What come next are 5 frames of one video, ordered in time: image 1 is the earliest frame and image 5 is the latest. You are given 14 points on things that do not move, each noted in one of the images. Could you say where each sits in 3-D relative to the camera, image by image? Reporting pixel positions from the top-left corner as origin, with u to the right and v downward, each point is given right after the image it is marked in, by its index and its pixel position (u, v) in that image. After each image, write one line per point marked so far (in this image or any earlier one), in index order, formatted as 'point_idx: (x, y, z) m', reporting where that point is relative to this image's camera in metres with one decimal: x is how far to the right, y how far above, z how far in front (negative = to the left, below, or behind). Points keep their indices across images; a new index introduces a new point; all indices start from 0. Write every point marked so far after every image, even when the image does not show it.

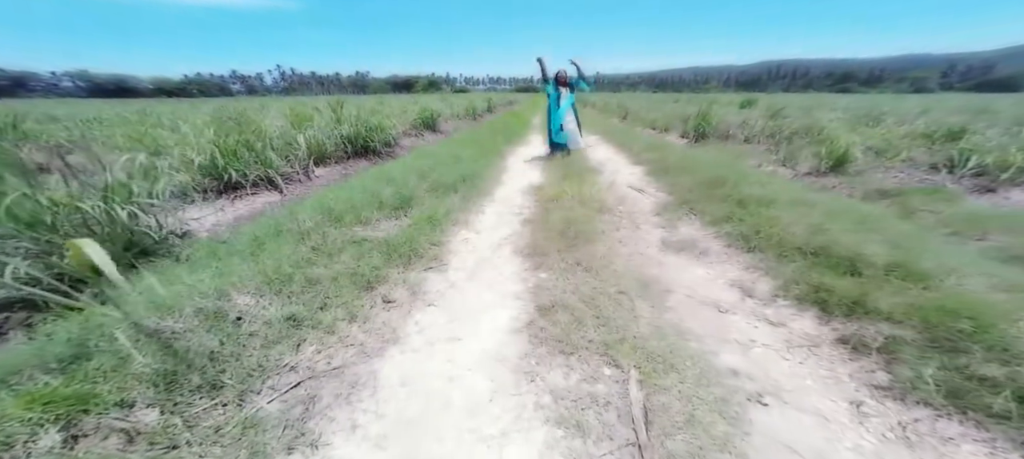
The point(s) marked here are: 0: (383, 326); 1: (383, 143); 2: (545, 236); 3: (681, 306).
0: (-0.9, -0.7, +2.6) m
1: (-3.3, +2.2, +9.1) m
2: (+0.4, -0.1, +3.8) m
3: (+1.3, -0.6, +2.7) m
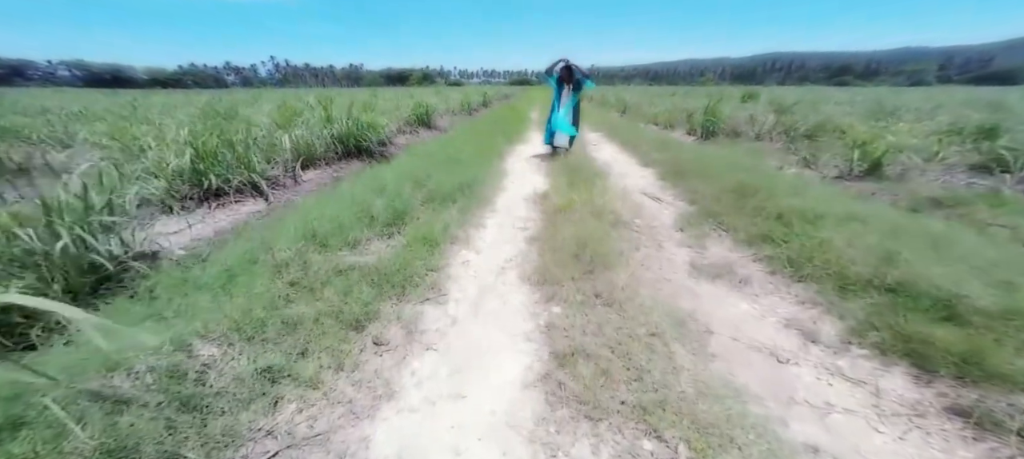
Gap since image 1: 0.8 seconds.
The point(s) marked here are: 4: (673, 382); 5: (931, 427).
0: (-0.8, -0.9, +2.2) m
1: (-3.3, +2.1, +8.6) m
2: (+0.5, -0.3, +3.4) m
3: (+1.4, -0.8, +2.3) m
4: (+1.0, -0.9, +2.1) m
5: (+2.0, -1.0, +1.7) m
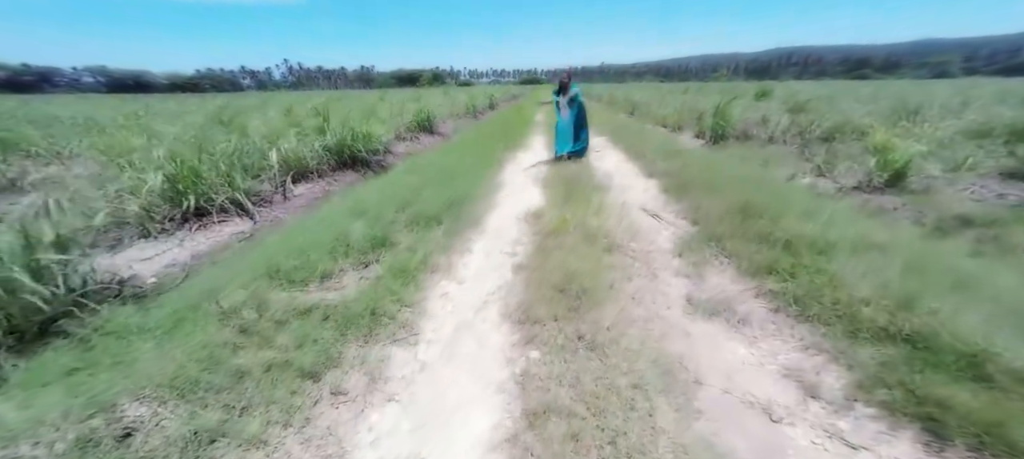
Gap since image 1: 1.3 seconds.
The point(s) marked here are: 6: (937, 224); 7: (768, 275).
0: (-1.1, -1.2, +2.0) m
1: (-3.3, +1.9, +8.4) m
2: (+0.3, -0.5, +3.1) m
3: (+1.2, -1.1, +2.0) m
4: (+0.7, -1.2, +1.8) m
5: (+1.8, -1.2, +1.4) m
6: (+4.8, +0.1, +4.1) m
7: (+2.3, -0.4, +3.2) m
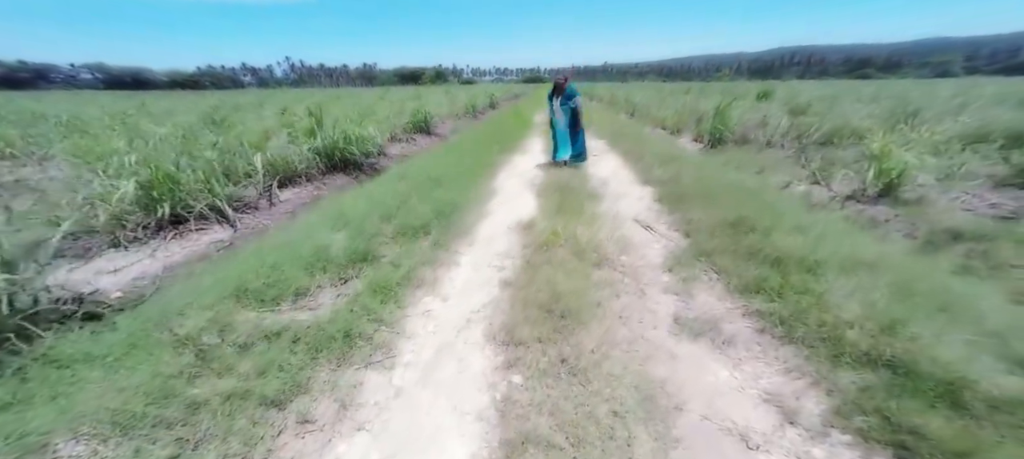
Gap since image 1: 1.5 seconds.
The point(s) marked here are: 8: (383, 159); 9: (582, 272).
0: (-1.2, -1.3, +1.9) m
1: (-3.5, +1.8, +8.3) m
2: (+0.1, -0.7, +3.0) m
3: (+1.0, -1.2, +1.9) m
4: (+0.6, -1.3, +1.7) m
5: (+1.6, -1.4, +1.3) m
6: (+4.7, -0.1, +4.0) m
7: (+2.1, -0.6, +3.1) m
8: (-3.3, +1.8, +9.1) m
9: (+0.7, -0.4, +3.5) m
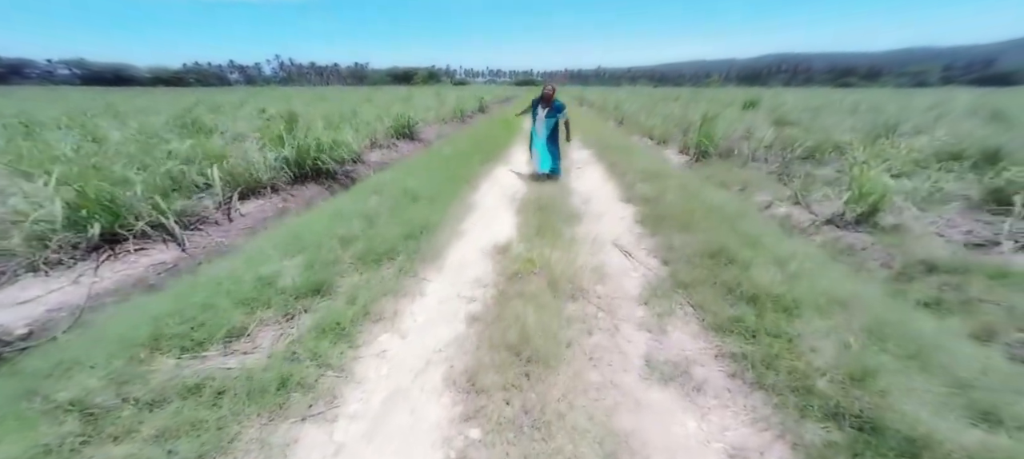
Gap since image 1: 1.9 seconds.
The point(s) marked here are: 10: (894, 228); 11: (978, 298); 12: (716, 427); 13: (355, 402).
0: (-1.5, -1.6, +1.7) m
1: (-3.8, +1.5, +8.1) m
2: (-0.2, -1.0, +2.9) m
3: (+0.8, -1.5, +1.8) m
4: (+0.3, -1.6, +1.6) m
5: (+1.4, -1.7, +1.2) m
6: (+4.4, -0.4, +3.9) m
7: (+1.8, -0.9, +3.0) m
8: (-3.7, +1.5, +8.9) m
9: (+0.4, -0.7, +3.4) m
10: (+5.3, 0.0, +4.9) m
11: (+4.3, -0.7, +3.2) m
12: (+1.4, -1.3, +2.3) m
13: (-1.1, -1.2, +2.5) m
